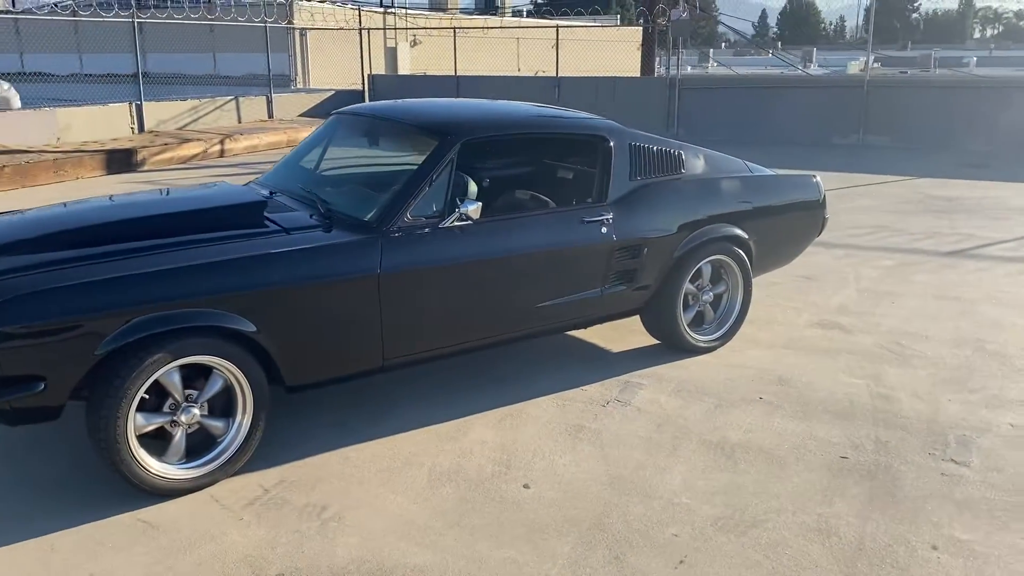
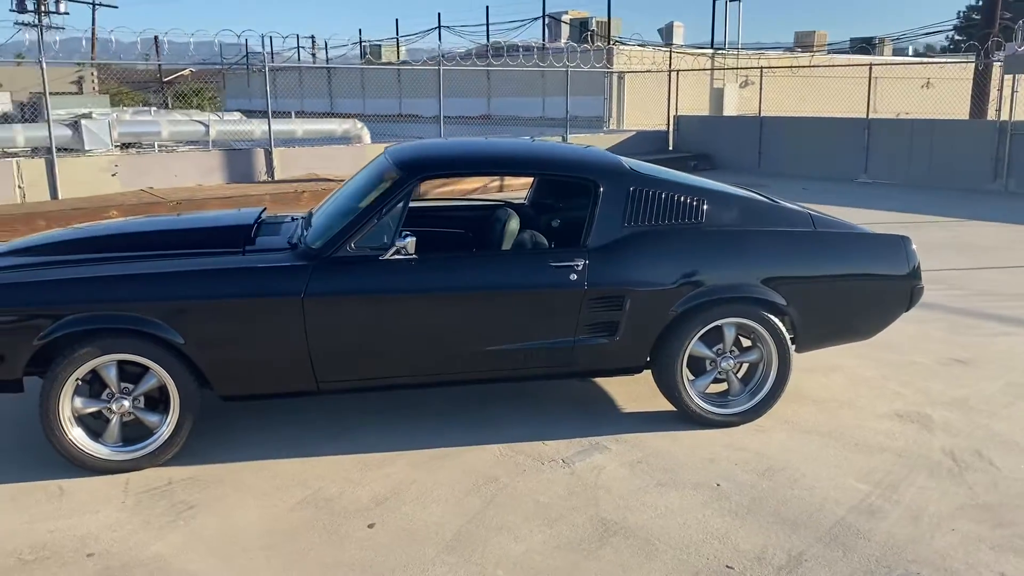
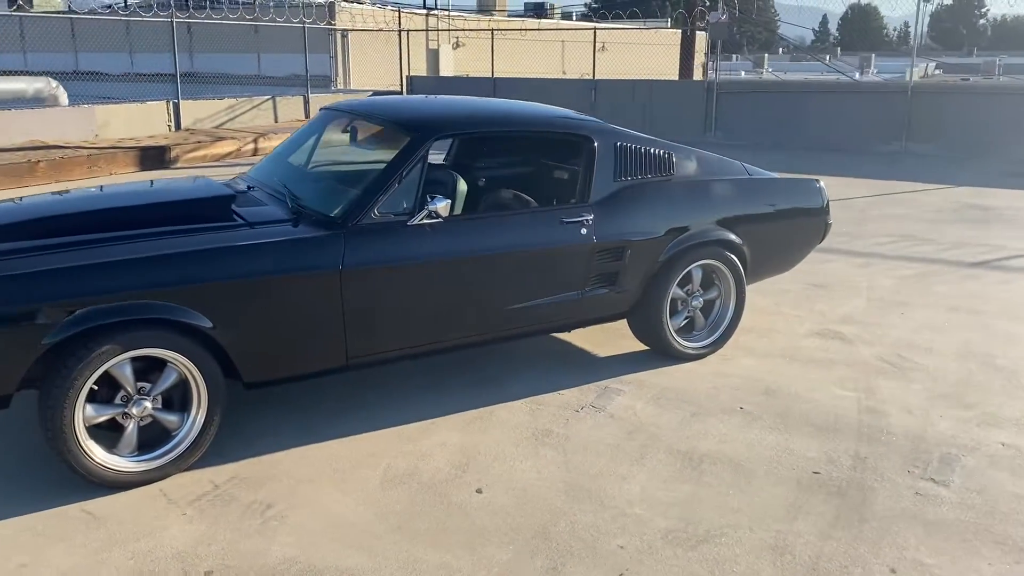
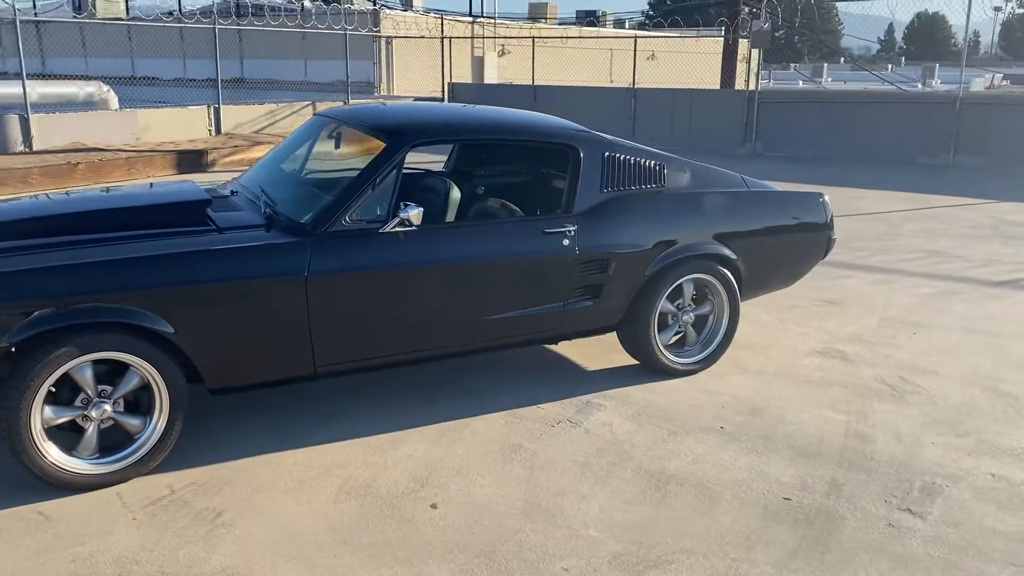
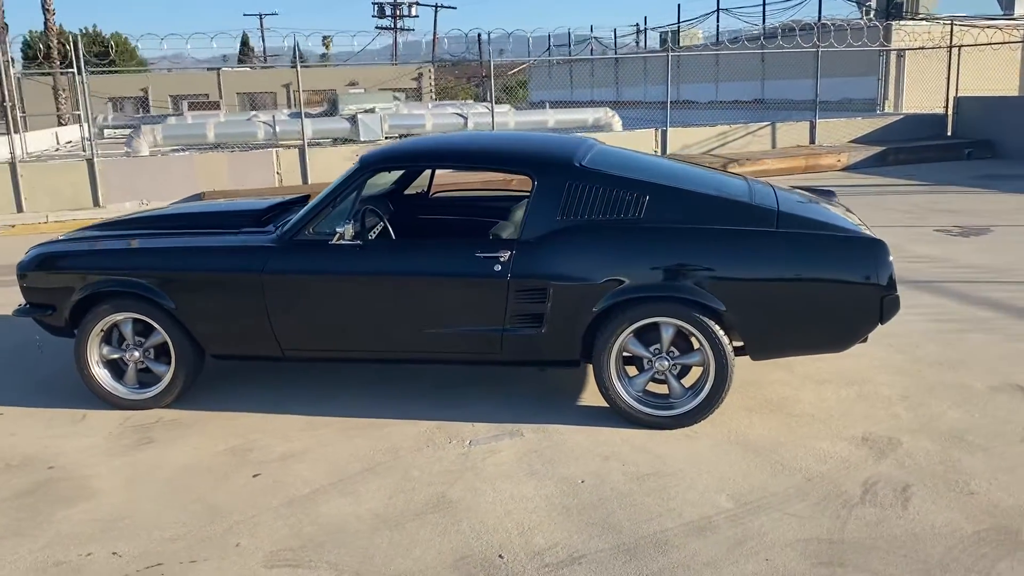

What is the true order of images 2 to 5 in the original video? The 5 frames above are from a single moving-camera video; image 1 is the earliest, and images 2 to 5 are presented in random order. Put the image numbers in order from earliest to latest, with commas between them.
3, 4, 2, 5
